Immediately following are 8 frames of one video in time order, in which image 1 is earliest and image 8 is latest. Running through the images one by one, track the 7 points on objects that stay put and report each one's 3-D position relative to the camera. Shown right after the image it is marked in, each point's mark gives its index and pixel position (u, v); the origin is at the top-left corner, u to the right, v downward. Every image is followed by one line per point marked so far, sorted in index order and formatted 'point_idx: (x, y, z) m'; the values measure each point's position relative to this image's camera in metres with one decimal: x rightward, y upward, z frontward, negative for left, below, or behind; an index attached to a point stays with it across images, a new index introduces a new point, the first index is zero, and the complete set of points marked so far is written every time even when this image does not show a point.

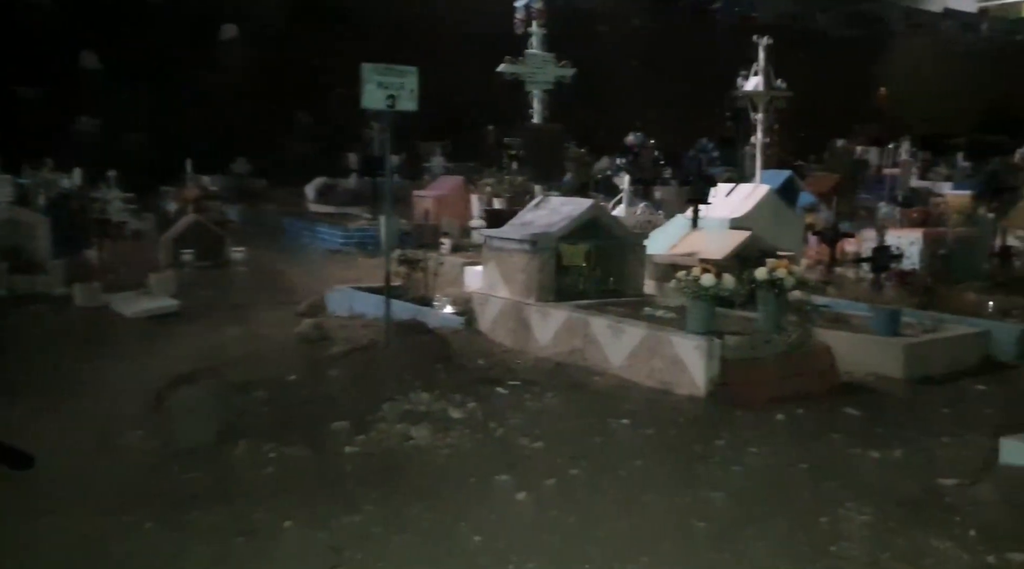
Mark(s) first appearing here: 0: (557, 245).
0: (+0.3, +0.3, +6.8) m
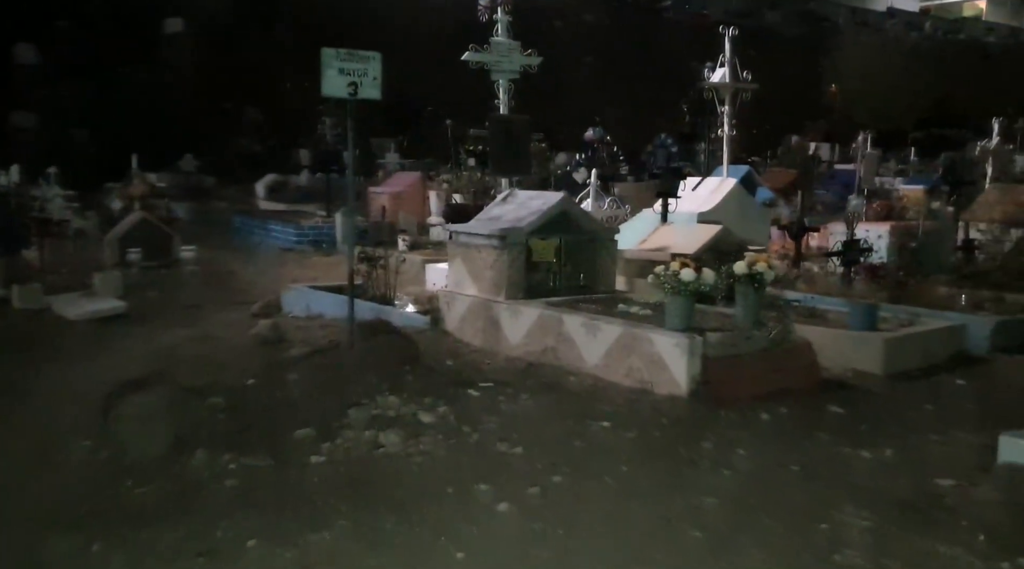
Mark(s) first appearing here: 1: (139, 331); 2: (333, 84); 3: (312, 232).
0: (+0.1, +0.3, +6.5) m
1: (-3.4, -0.4, +8.2) m
2: (-1.1, +1.2, +5.4) m
3: (-3.1, +0.8, +14.3) m
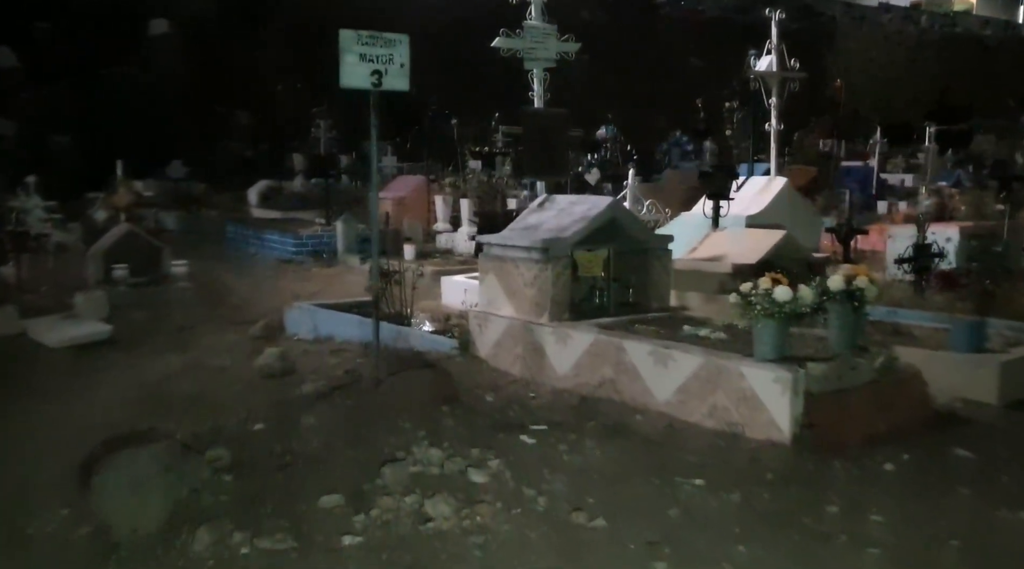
0: (+0.4, +0.2, +5.7) m
1: (-3.1, -0.6, +7.3) m
2: (-0.8, +1.1, +4.6) m
3: (-3.0, +0.6, +13.4) m
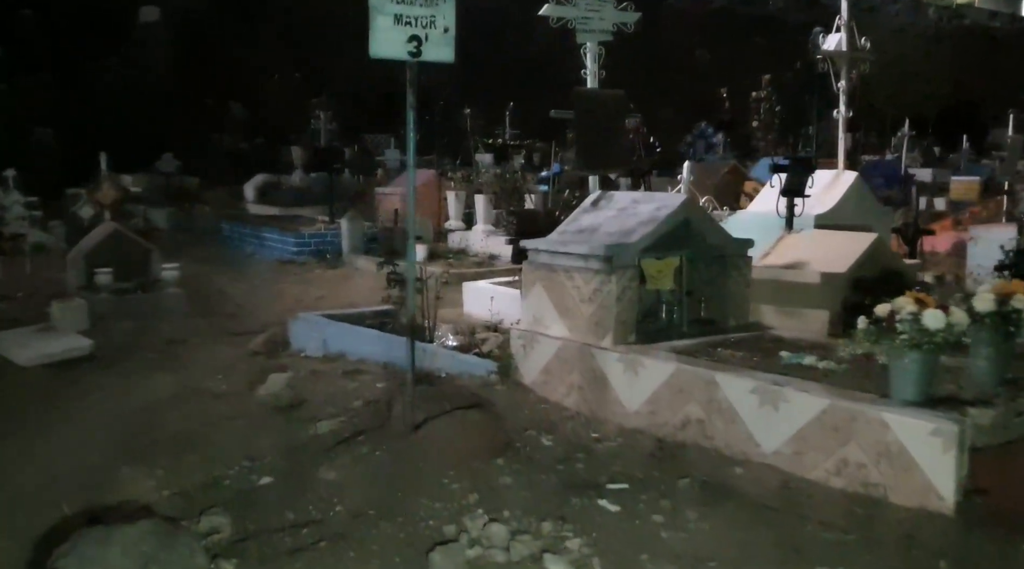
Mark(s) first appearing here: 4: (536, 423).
0: (+0.7, +0.1, +4.7) m
1: (-2.8, -0.7, +6.3) m
2: (-0.5, +1.0, +3.6) m
3: (-2.7, +0.6, +12.4) m
4: (+0.1, -0.7, +4.5) m
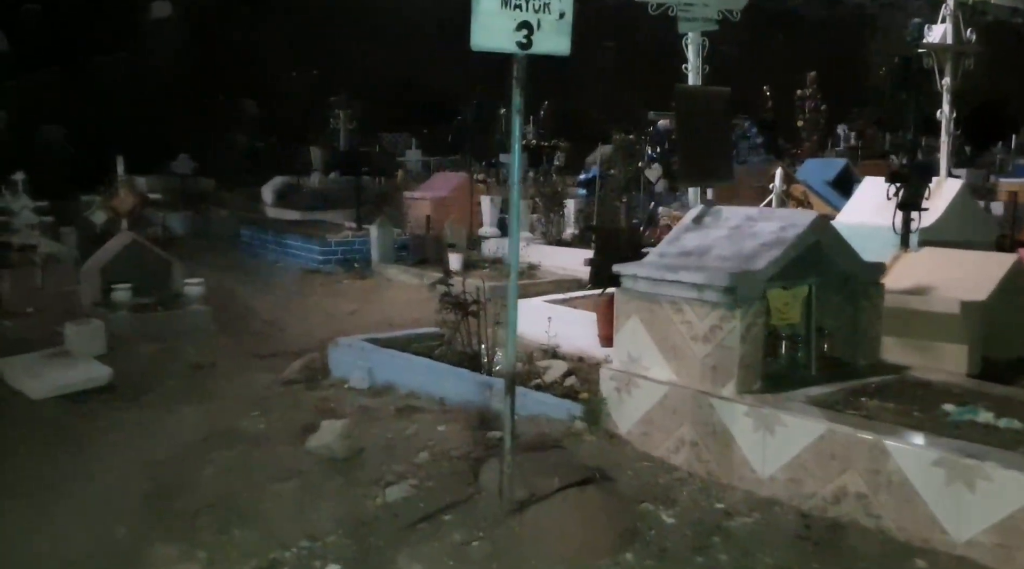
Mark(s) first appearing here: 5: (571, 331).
0: (+1.1, 0.0, +4.0) m
1: (-2.4, -0.8, +5.6) m
2: (-0.1, +0.8, +2.8) m
3: (-2.2, +0.5, +11.7) m
4: (+0.6, -0.8, +3.8) m
5: (+0.5, -0.4, +6.8) m
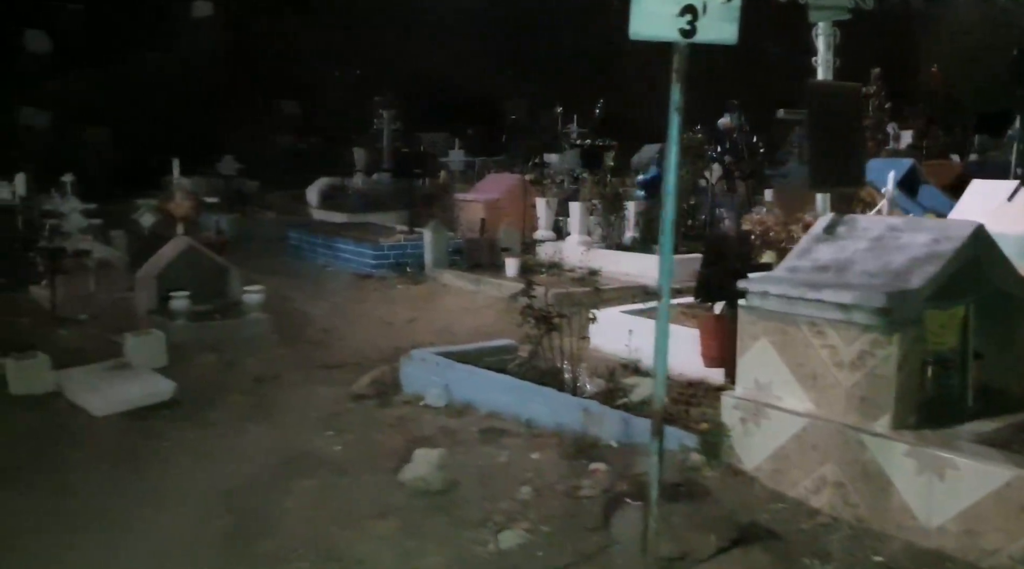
0: (+1.6, -0.1, +3.5) m
1: (-1.8, -0.9, +5.2) m
2: (+0.4, +0.7, +2.4) m
3: (-1.5, +0.4, +11.3) m
4: (+1.0, -0.9, +3.3) m
5: (+1.0, -0.5, +6.4) m
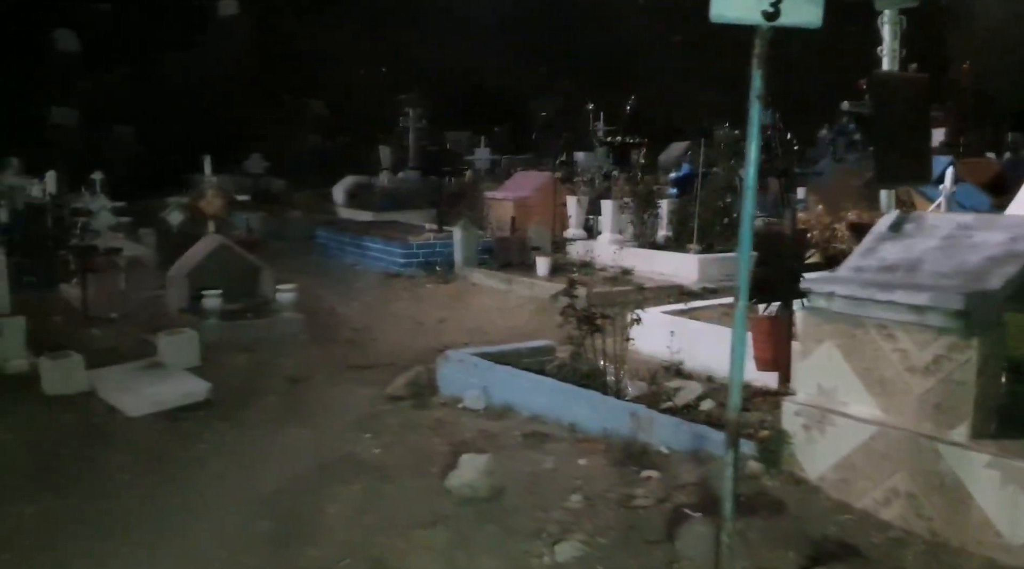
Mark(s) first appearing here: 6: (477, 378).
0: (+1.8, -0.1, +3.3) m
1: (-1.6, -0.9, +5.1) m
2: (+0.6, +0.7, +2.3) m
3: (-1.1, +0.4, +11.2) m
4: (+1.2, -0.9, +3.1) m
5: (+1.3, -0.5, +6.2) m
6: (-0.2, -0.6, +5.6) m
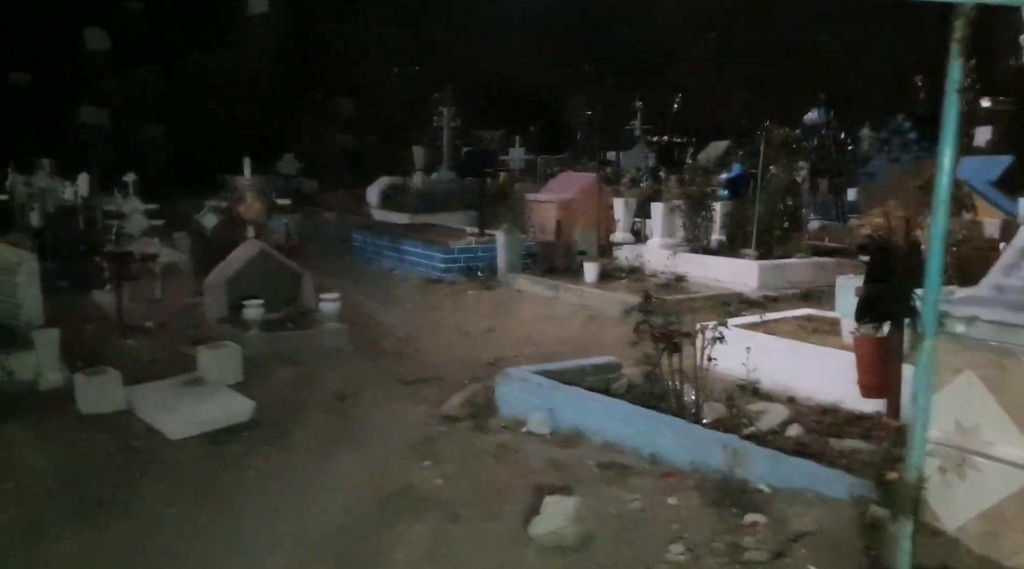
0: (+2.1, -0.2, +2.8) m
1: (-1.2, -0.9, +4.7) m
2: (+0.9, +0.7, +1.8) m
3: (-0.5, +0.3, +10.8) m
4: (+1.5, -1.0, +2.7) m
5: (+1.7, -0.5, +5.7) m
6: (+0.2, -0.7, +5.2) m
